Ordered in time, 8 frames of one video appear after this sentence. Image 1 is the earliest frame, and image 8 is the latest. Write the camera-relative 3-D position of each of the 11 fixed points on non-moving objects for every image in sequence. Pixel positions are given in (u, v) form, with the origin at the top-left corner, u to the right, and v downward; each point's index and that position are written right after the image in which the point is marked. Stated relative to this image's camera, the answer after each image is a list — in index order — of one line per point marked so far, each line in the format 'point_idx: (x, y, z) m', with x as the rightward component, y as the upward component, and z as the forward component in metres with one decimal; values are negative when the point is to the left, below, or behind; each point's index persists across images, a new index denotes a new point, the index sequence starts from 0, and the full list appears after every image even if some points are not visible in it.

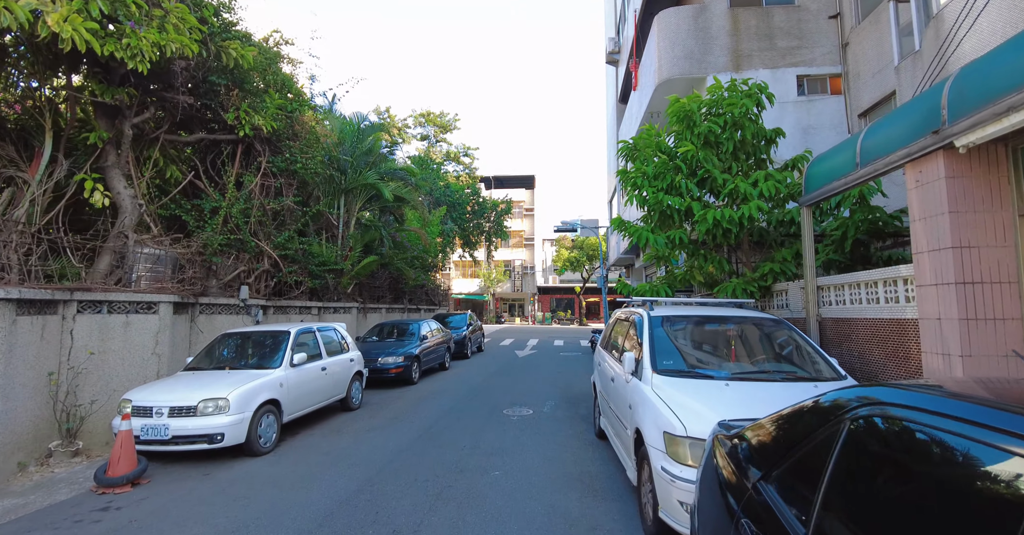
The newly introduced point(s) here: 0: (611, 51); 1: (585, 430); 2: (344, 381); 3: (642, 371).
0: (+4.0, +8.7, +18.9) m
1: (+1.1, -2.5, +7.1) m
2: (-2.9, -2.0, +8.2) m
3: (+1.2, -1.0, +4.3) m
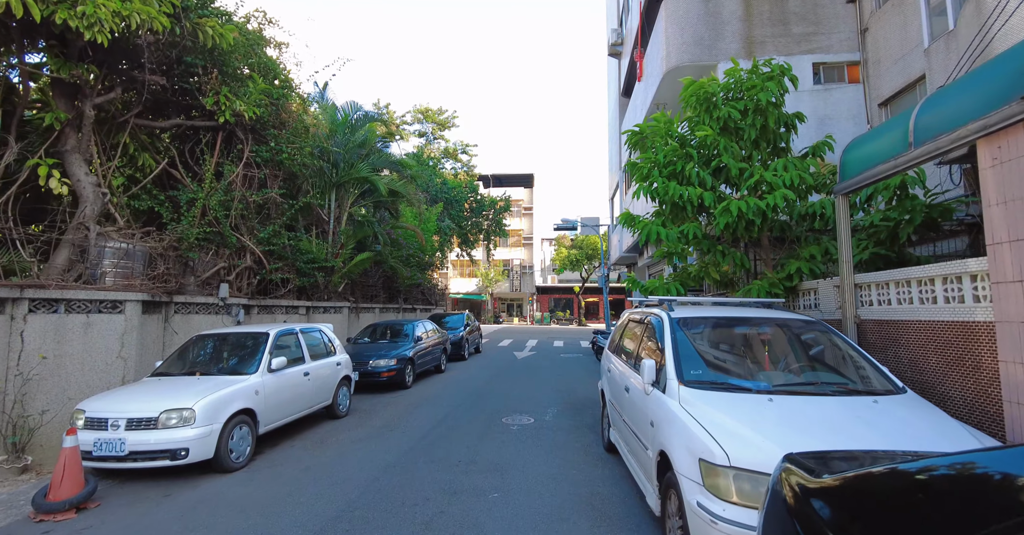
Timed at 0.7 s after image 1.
0: (+4.0, +8.8, +18.3) m
1: (+1.1, -2.4, +6.5) m
2: (-3.0, -1.9, +7.6) m
3: (+1.2, -0.9, +3.7) m
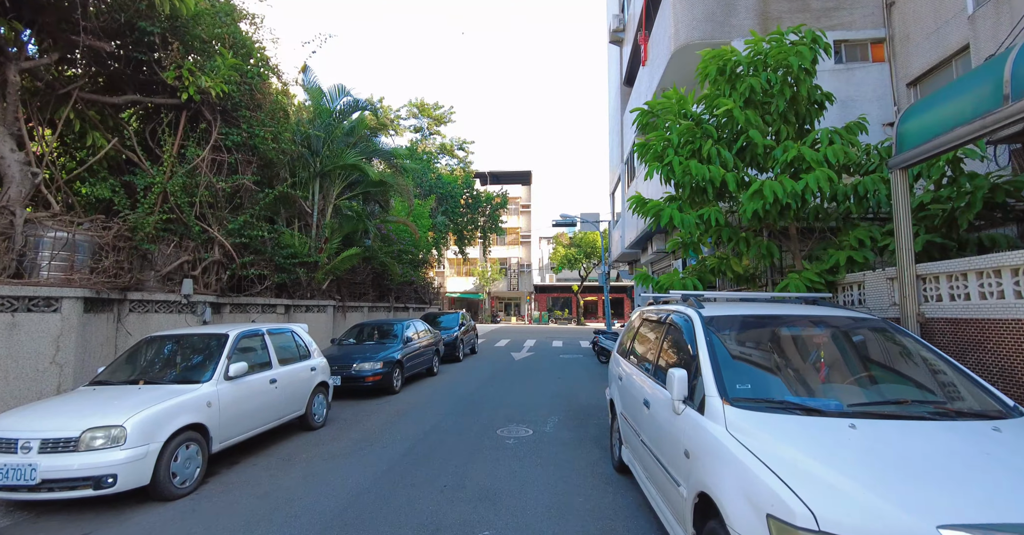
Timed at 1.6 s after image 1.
0: (+3.9, +8.9, +17.5) m
1: (+1.0, -2.3, +5.7) m
2: (-3.0, -1.8, +6.7) m
3: (+1.2, -0.8, +2.9) m
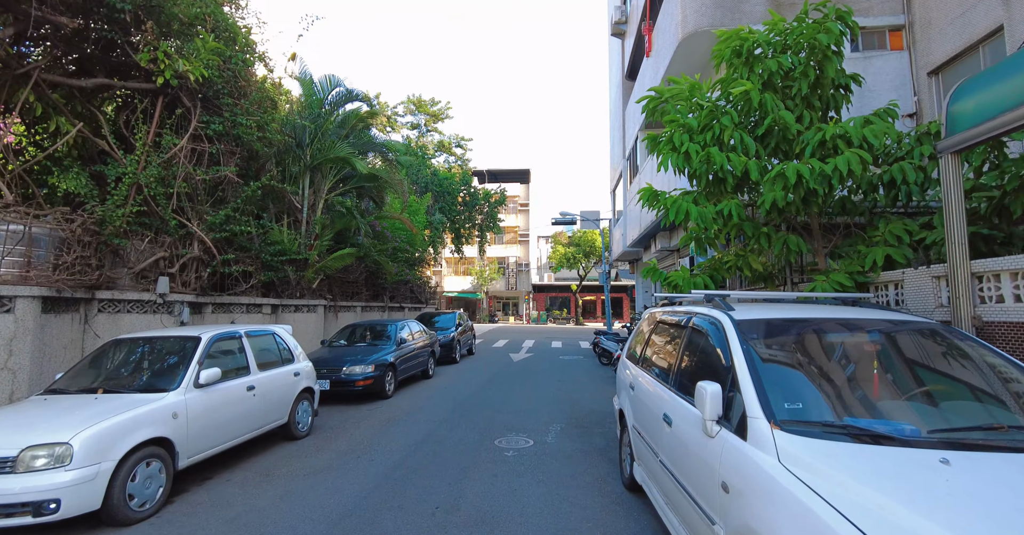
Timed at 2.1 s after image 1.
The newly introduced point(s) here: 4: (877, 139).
0: (+3.8, +8.9, +17.0) m
1: (+1.0, -2.3, +5.2) m
2: (-3.0, -1.8, +6.2) m
3: (+1.2, -0.8, +2.4) m
4: (+3.7, +1.3, +4.7) m
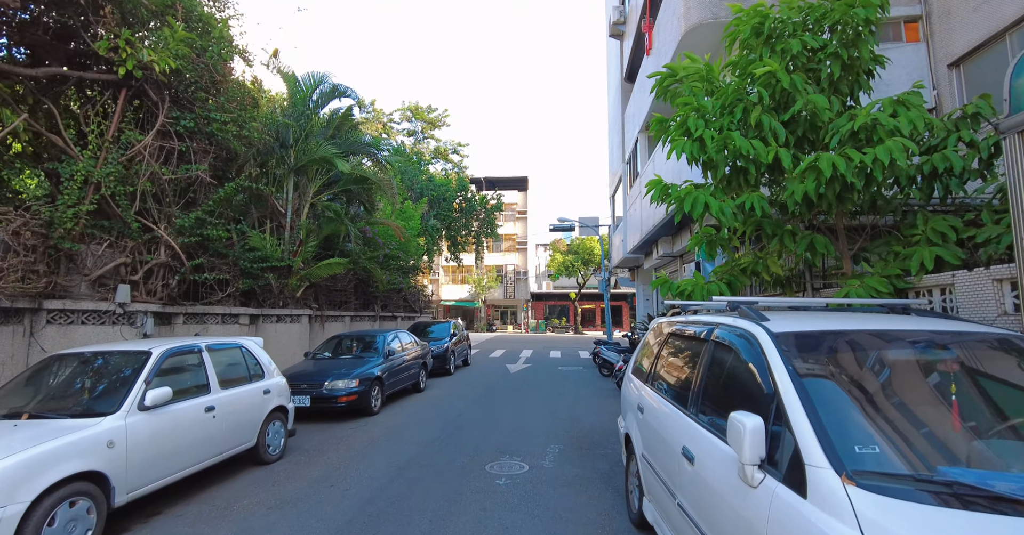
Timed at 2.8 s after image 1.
0: (+3.7, +8.7, +16.6) m
1: (+0.9, -2.4, +4.5) m
2: (-3.1, -1.9, +5.6) m
3: (+1.1, -0.8, +1.8) m
4: (+3.6, +1.3, +4.1) m
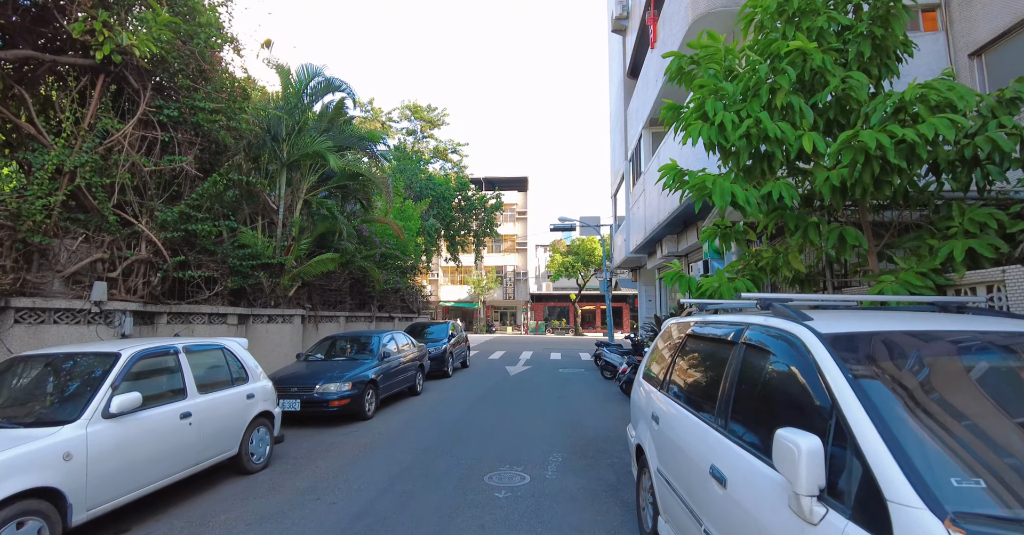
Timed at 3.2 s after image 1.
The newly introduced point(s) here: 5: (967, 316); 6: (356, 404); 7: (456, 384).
0: (+3.7, +8.7, +16.3) m
1: (+1.0, -2.3, +4.2) m
2: (-3.1, -1.8, +5.2) m
3: (+1.1, -0.7, +1.4) m
4: (+3.6, +1.3, +3.8) m
5: (+2.6, -0.3, +2.6) m
6: (-2.8, -2.4, +8.3) m
7: (-1.6, -3.4, +13.8) m
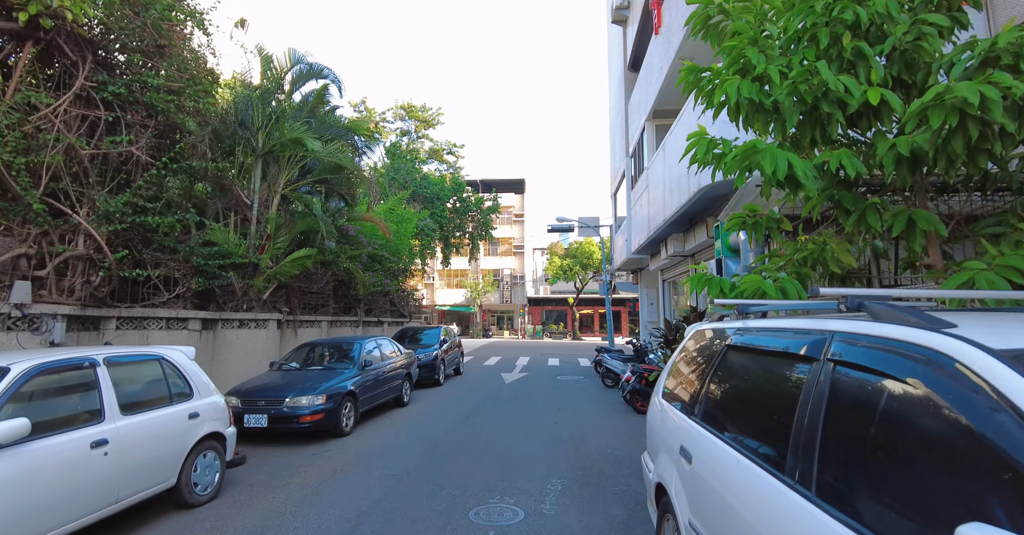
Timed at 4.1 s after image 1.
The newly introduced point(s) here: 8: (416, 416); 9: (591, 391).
0: (+3.5, +8.6, +15.5) m
1: (+0.9, -2.3, +3.3) m
2: (-3.2, -1.8, +4.3) m
3: (+1.1, -0.7, +0.6) m
4: (+3.5, +1.3, +3.0) m
5: (+2.6, -0.2, +1.8) m
6: (-2.9, -2.4, +7.5) m
7: (-1.8, -3.5, +12.9) m
8: (-2.0, -3.1, +9.6) m
9: (+2.2, -3.5, +13.2) m
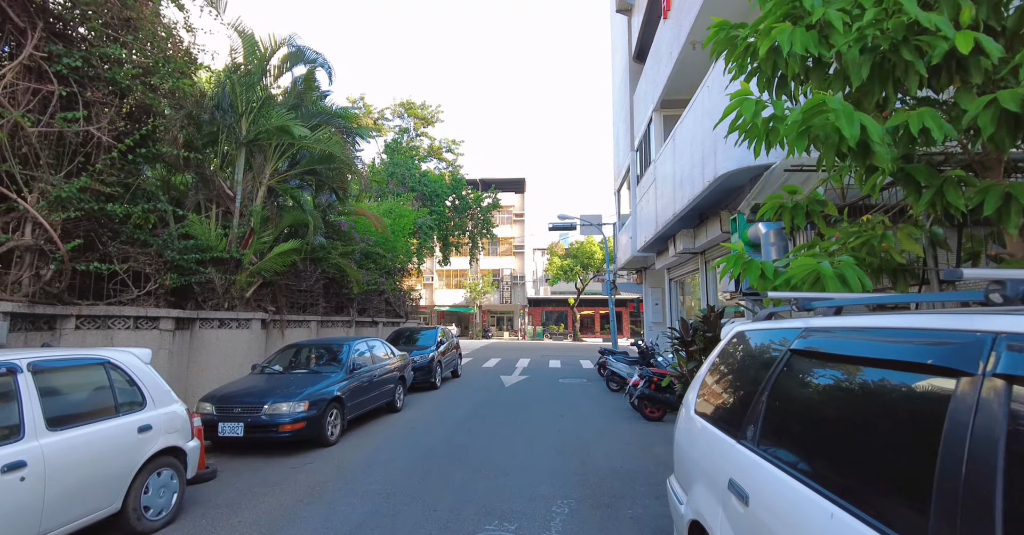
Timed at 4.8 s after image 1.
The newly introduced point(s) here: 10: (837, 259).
0: (+3.6, +8.7, +14.9) m
1: (+0.9, -2.2, +2.7) m
2: (-3.2, -1.7, +3.7) m
3: (+1.1, -0.6, 0.0) m
4: (+3.5, +1.4, +2.4) m
5: (+2.6, -0.1, +1.2) m
6: (-2.9, -2.3, +6.8) m
7: (-1.8, -3.4, +12.3) m
8: (-2.0, -3.0, +9.0) m
9: (+2.2, -3.4, +12.5) m
10: (+2.2, 0.0, +3.4) m
